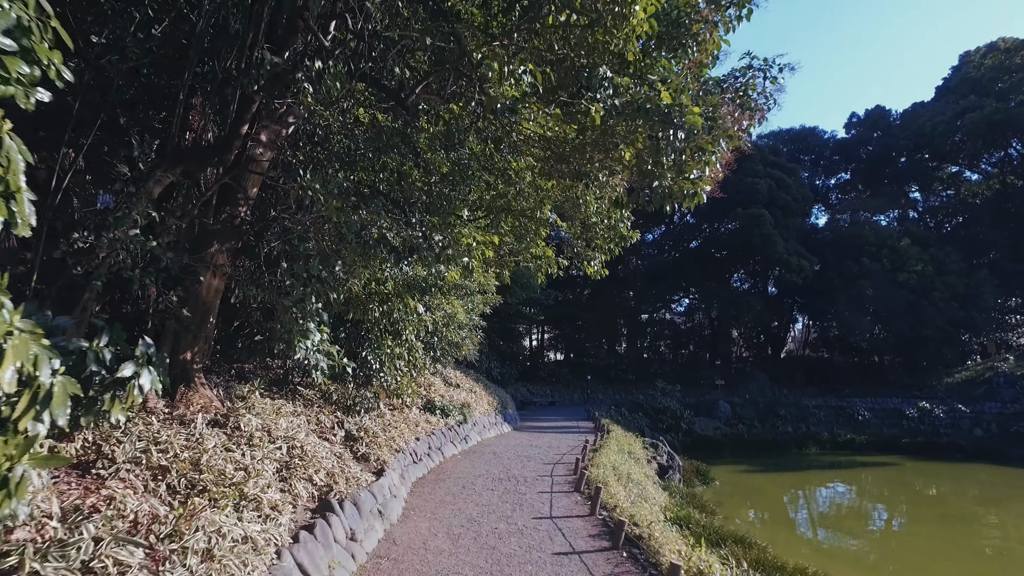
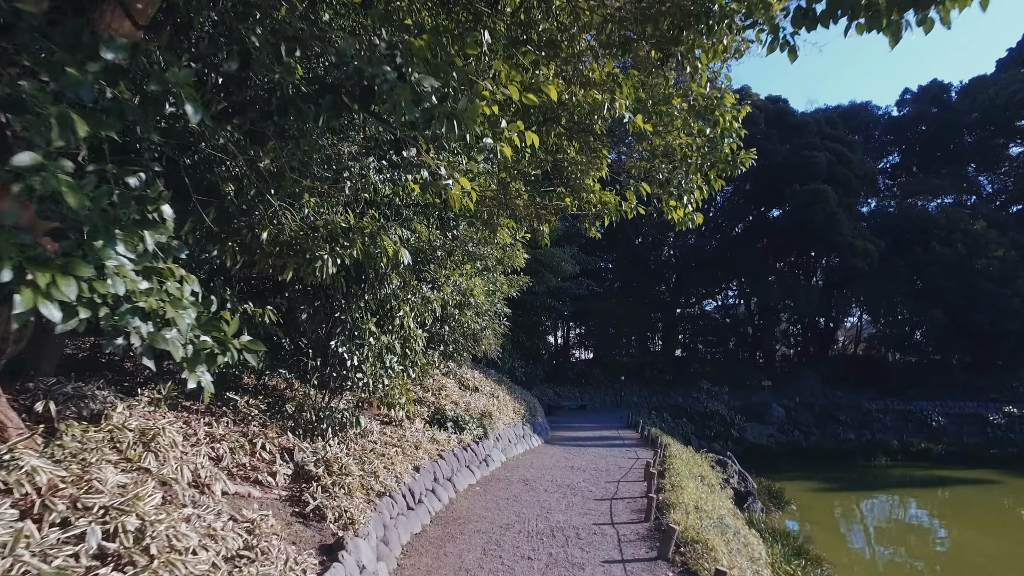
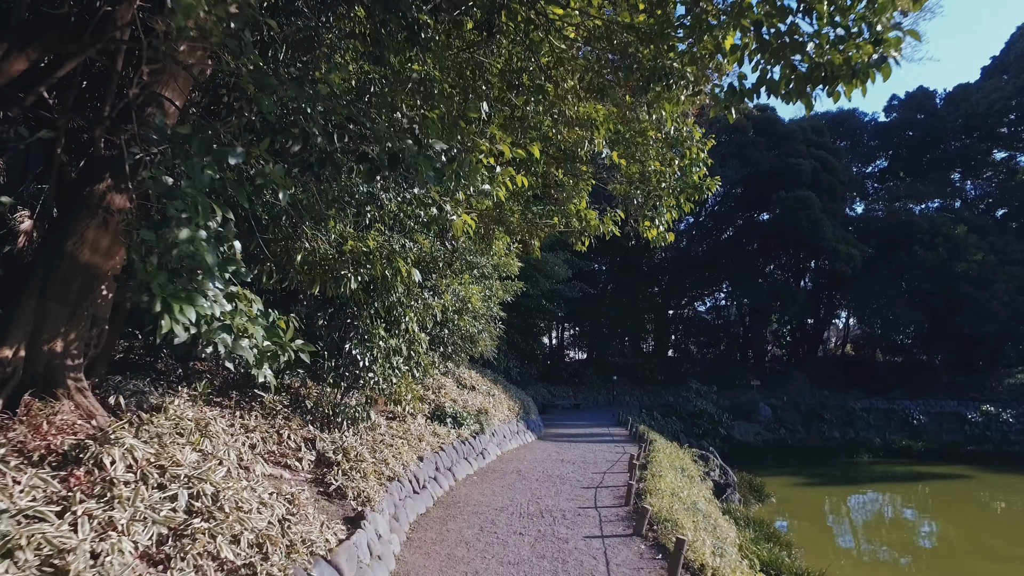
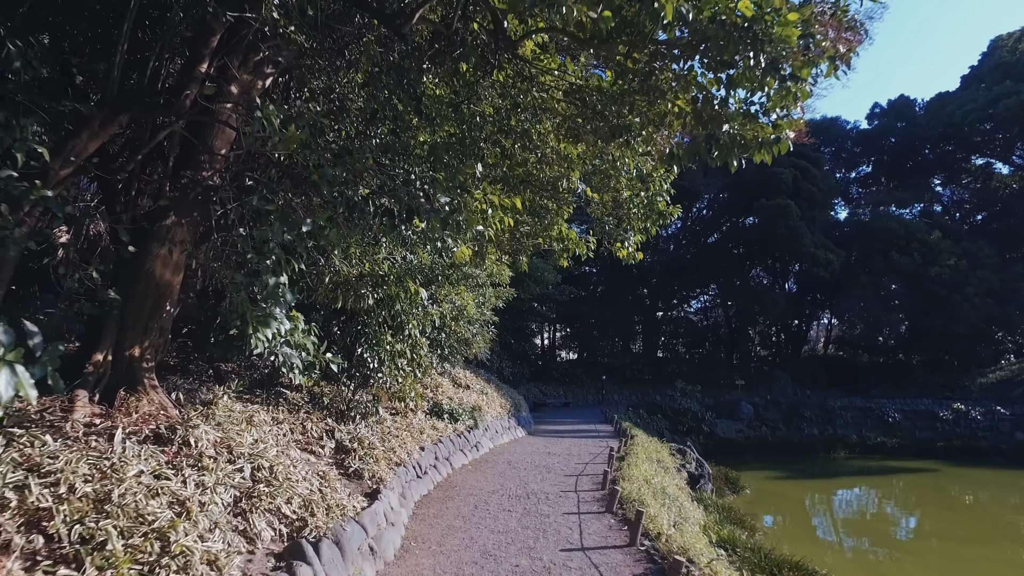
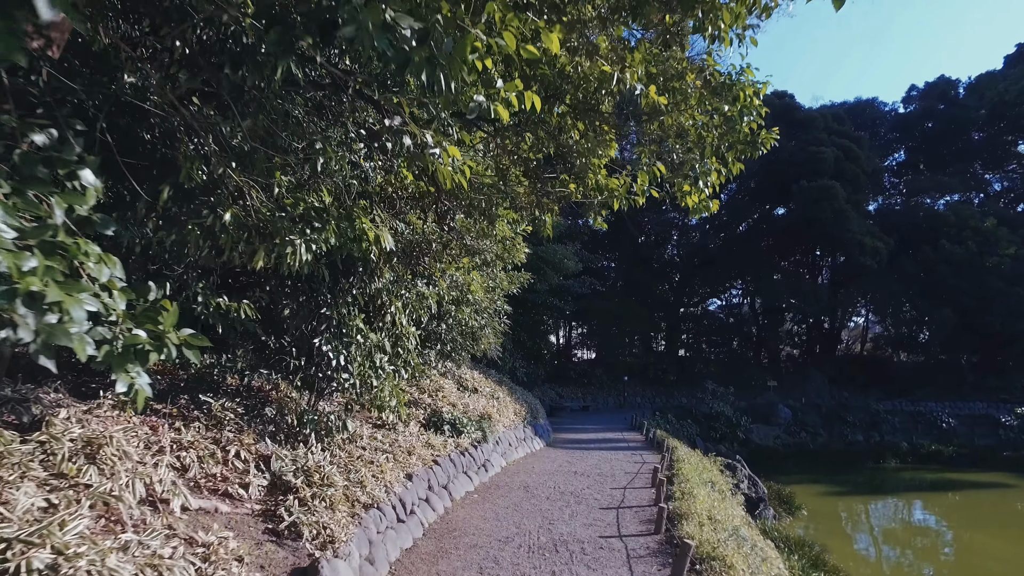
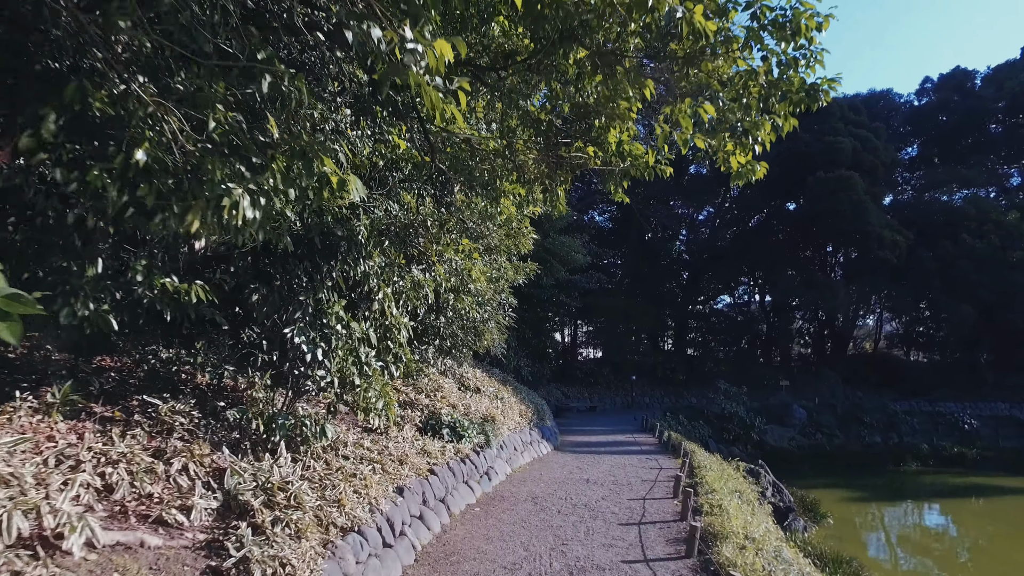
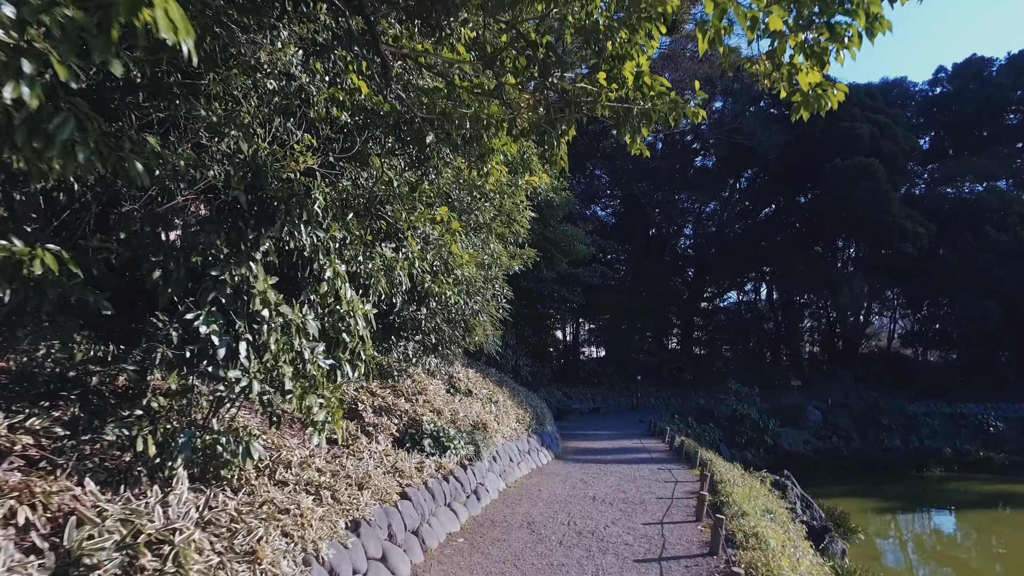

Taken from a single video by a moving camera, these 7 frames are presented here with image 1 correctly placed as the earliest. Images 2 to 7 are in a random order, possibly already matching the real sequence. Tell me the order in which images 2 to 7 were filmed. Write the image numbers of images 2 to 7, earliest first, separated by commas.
4, 3, 2, 5, 6, 7
